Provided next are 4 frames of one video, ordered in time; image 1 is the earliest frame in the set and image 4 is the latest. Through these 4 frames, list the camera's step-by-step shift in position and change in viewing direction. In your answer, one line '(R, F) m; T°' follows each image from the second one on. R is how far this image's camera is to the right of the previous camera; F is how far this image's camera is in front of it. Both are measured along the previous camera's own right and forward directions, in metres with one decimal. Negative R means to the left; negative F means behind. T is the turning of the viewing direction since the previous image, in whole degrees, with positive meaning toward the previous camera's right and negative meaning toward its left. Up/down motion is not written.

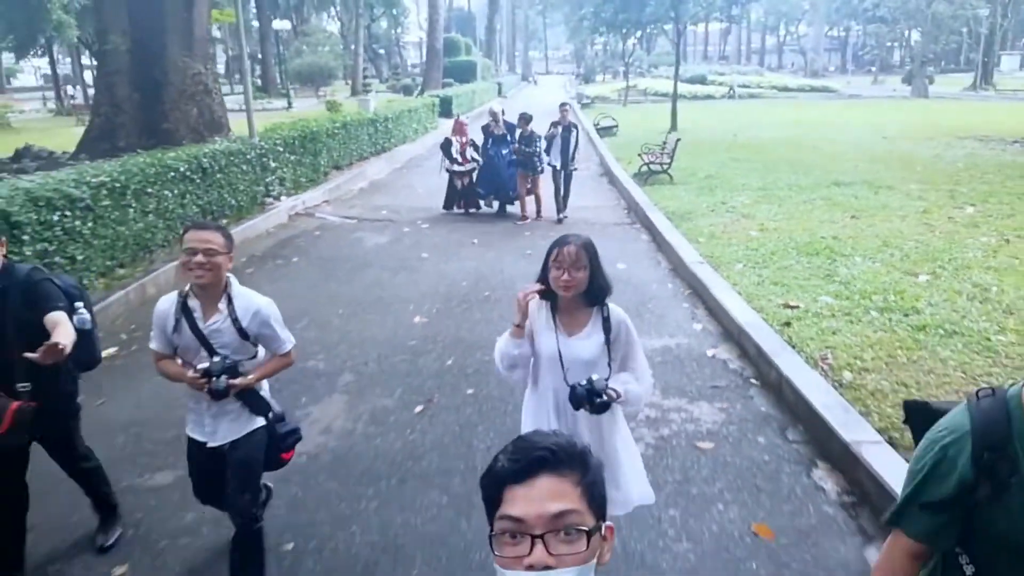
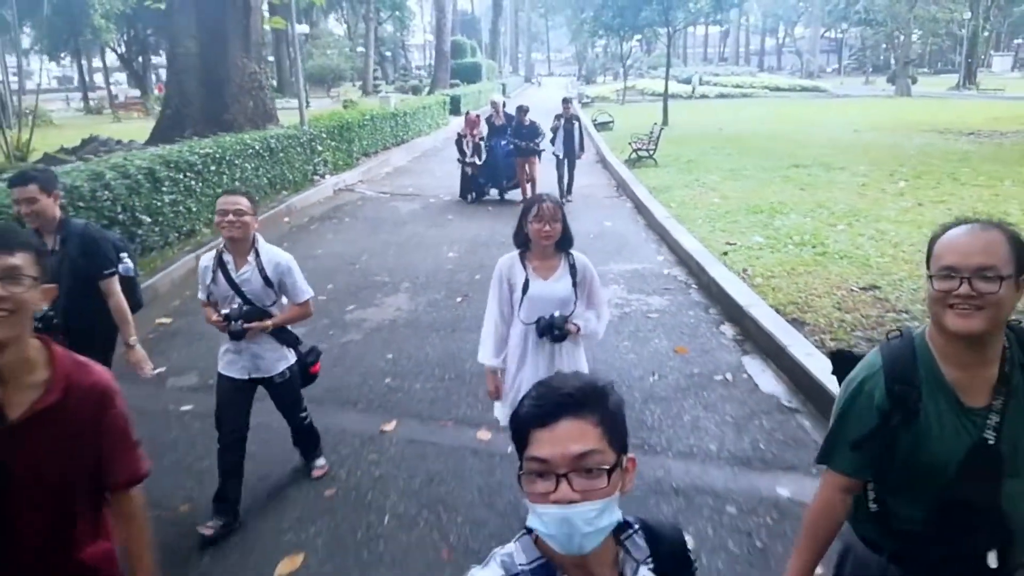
(-0.1, -2.5) m; 0°
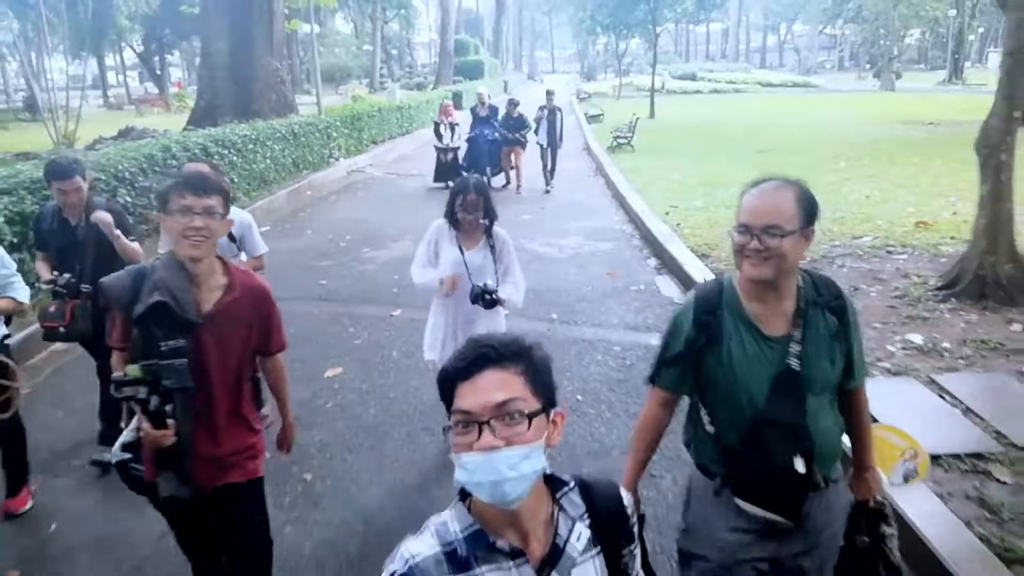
(+0.3, -2.3) m; 0°
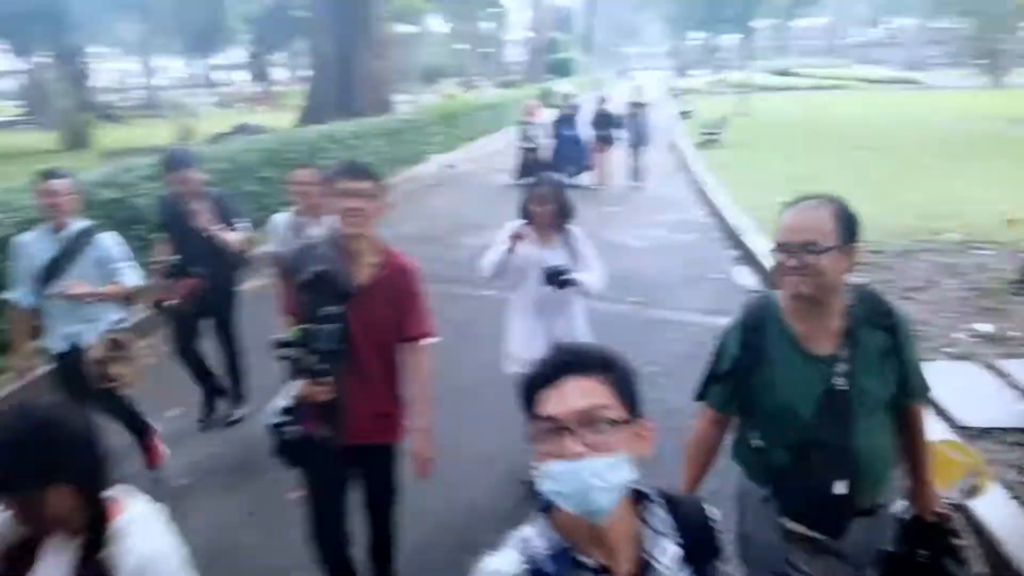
(0.0, -0.6) m; -6°
